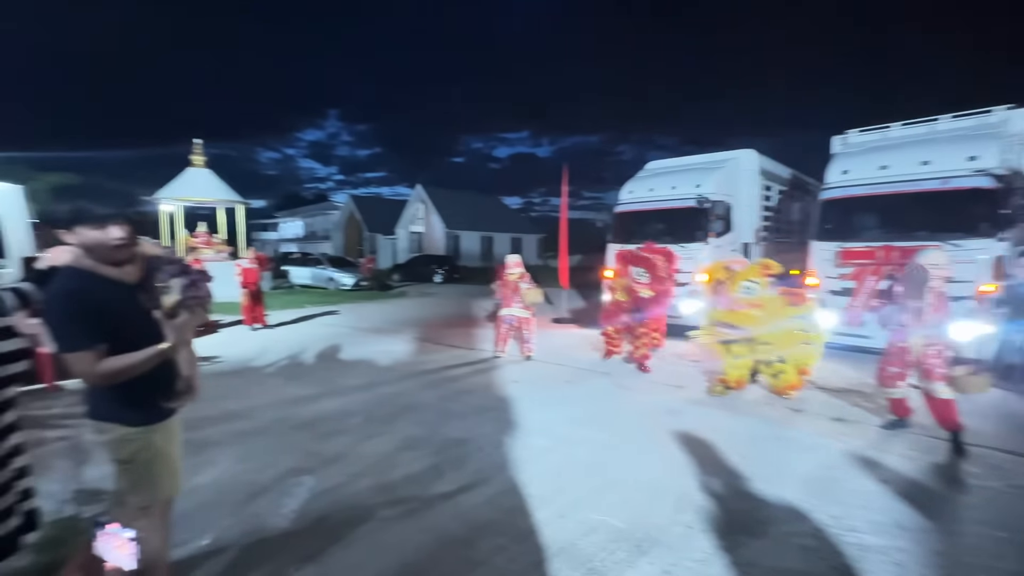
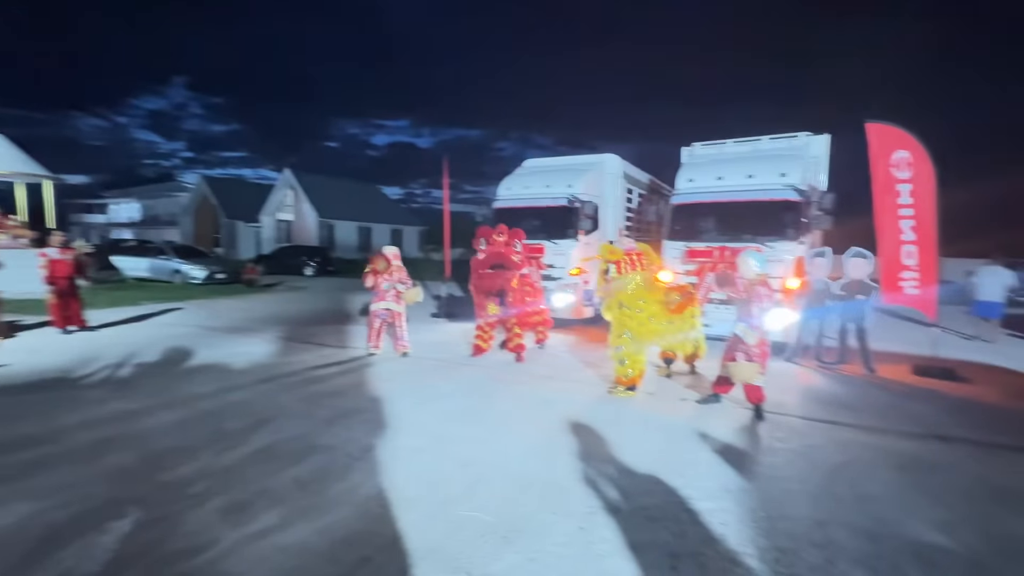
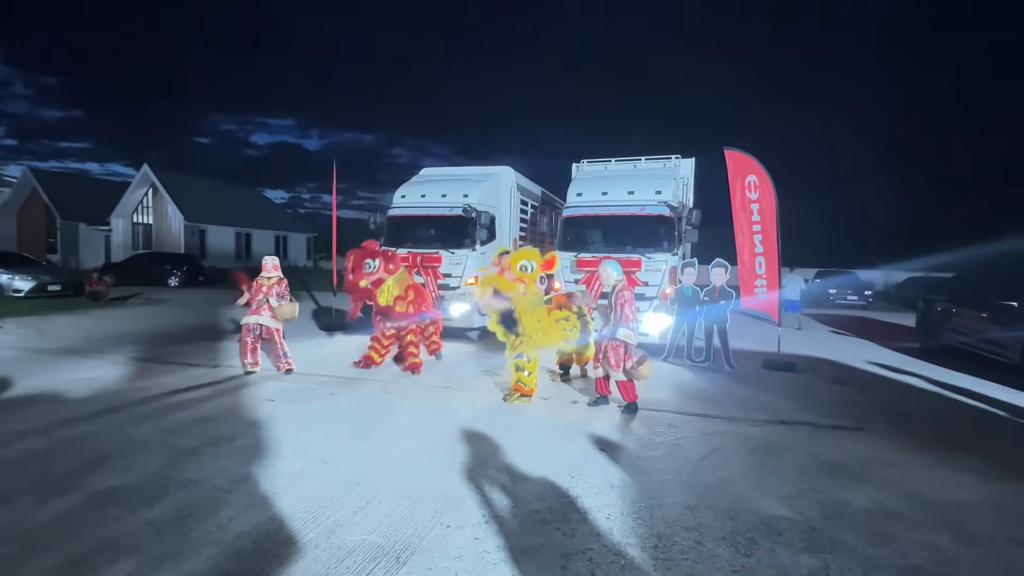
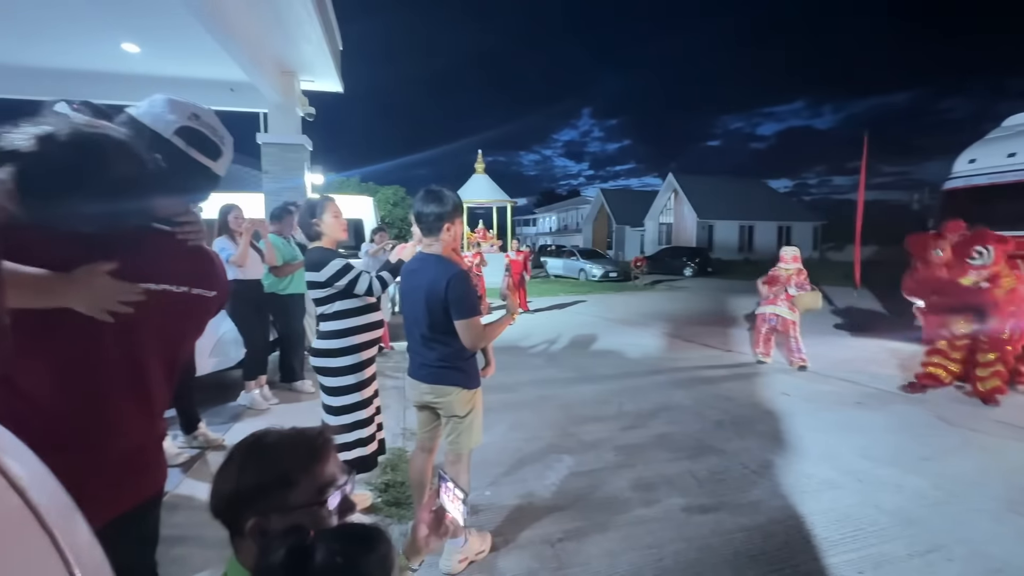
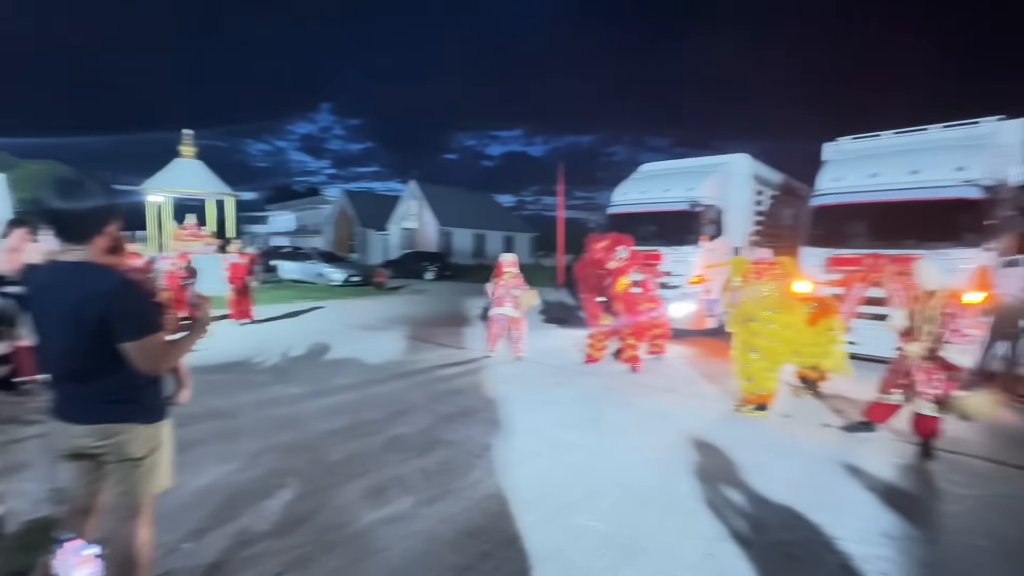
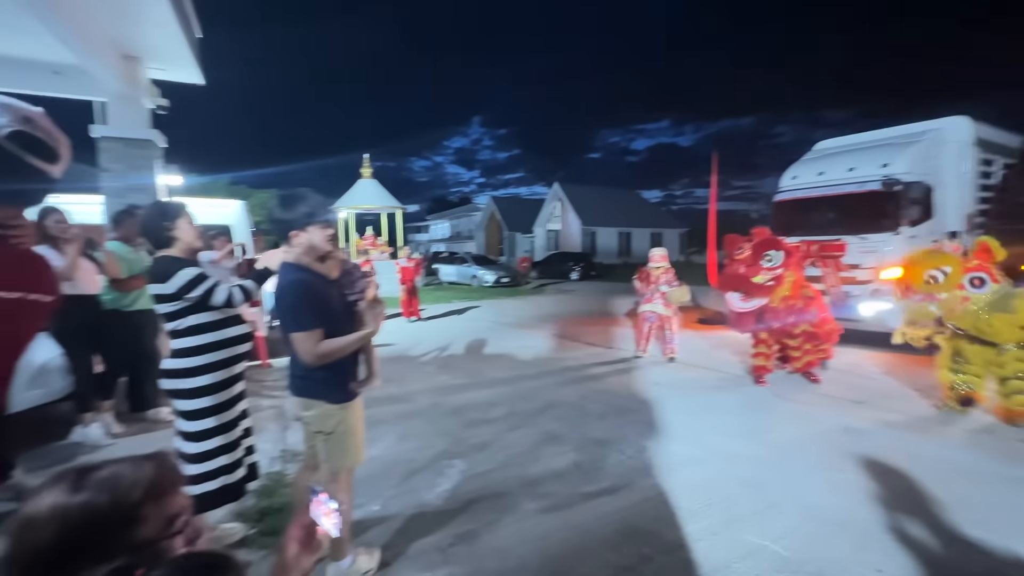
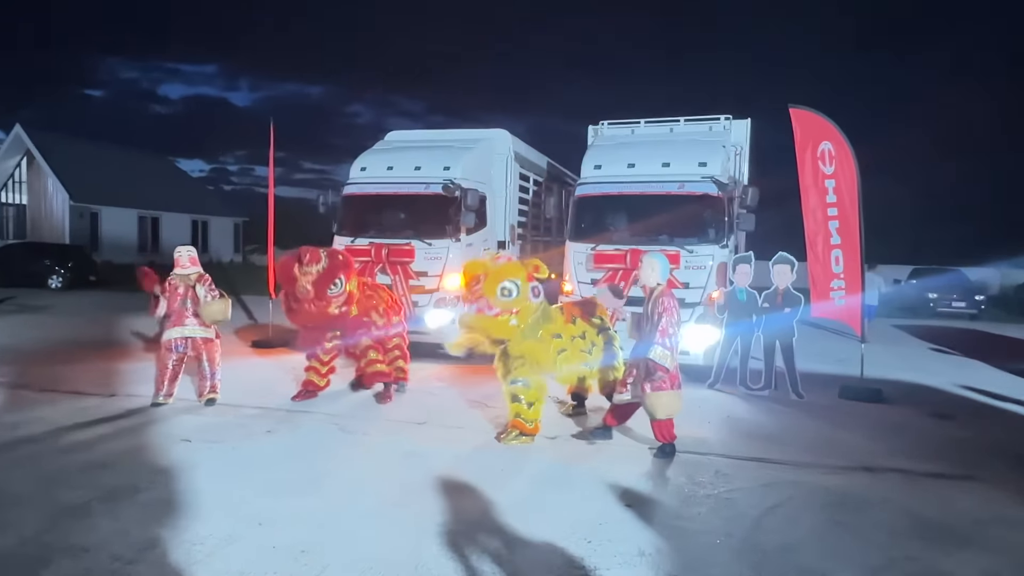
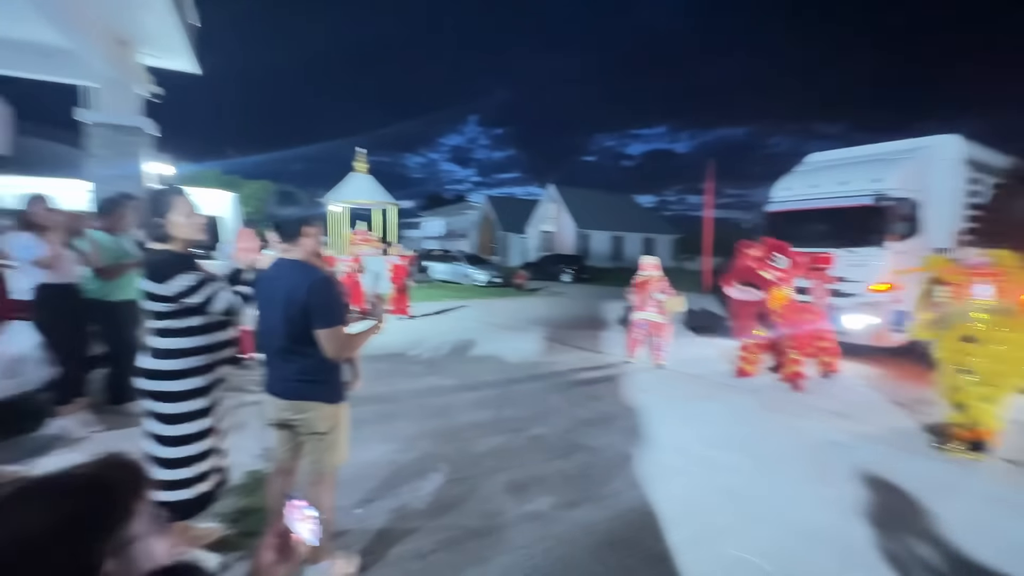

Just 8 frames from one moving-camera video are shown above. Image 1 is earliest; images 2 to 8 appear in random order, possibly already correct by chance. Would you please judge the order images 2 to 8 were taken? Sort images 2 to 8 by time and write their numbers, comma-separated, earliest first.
6, 4, 8, 5, 2, 3, 7
